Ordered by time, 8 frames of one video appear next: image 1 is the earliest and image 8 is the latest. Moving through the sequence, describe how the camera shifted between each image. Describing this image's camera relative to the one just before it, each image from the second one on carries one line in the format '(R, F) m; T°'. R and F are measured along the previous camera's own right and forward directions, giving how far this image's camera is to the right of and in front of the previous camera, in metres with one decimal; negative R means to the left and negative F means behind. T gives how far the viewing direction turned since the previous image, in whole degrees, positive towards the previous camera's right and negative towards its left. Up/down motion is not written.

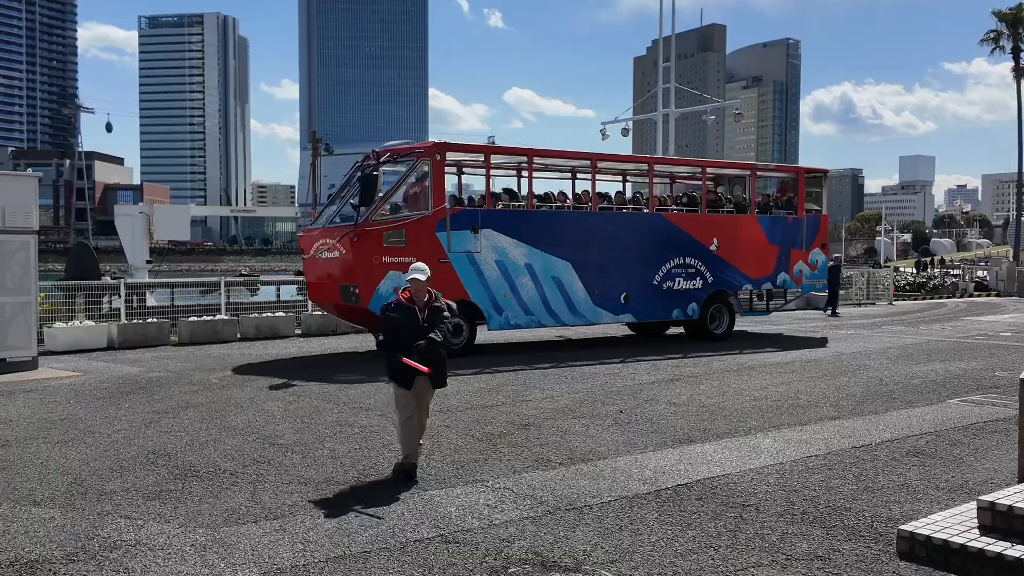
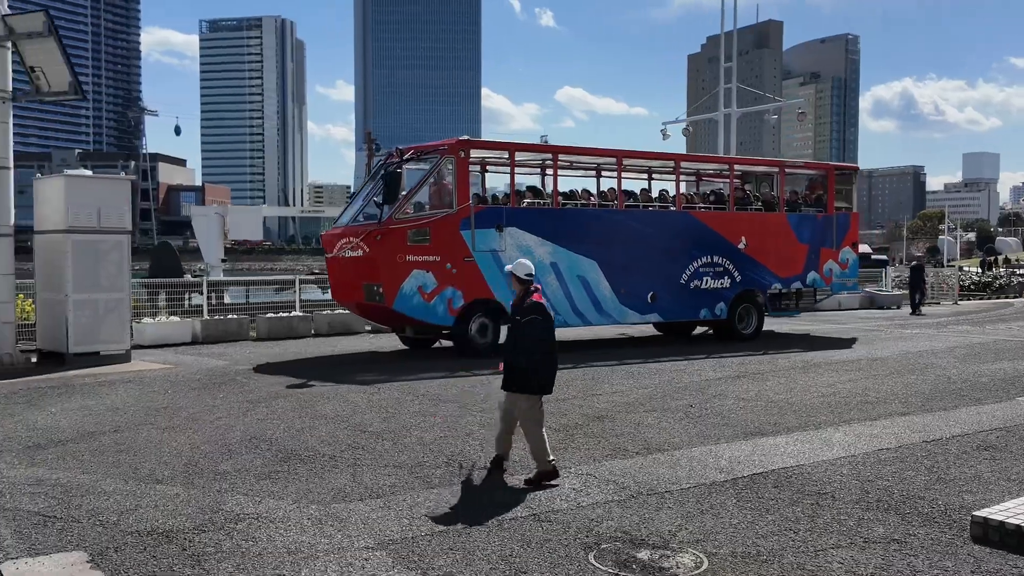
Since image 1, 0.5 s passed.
(-0.2, -0.4) m; -3°
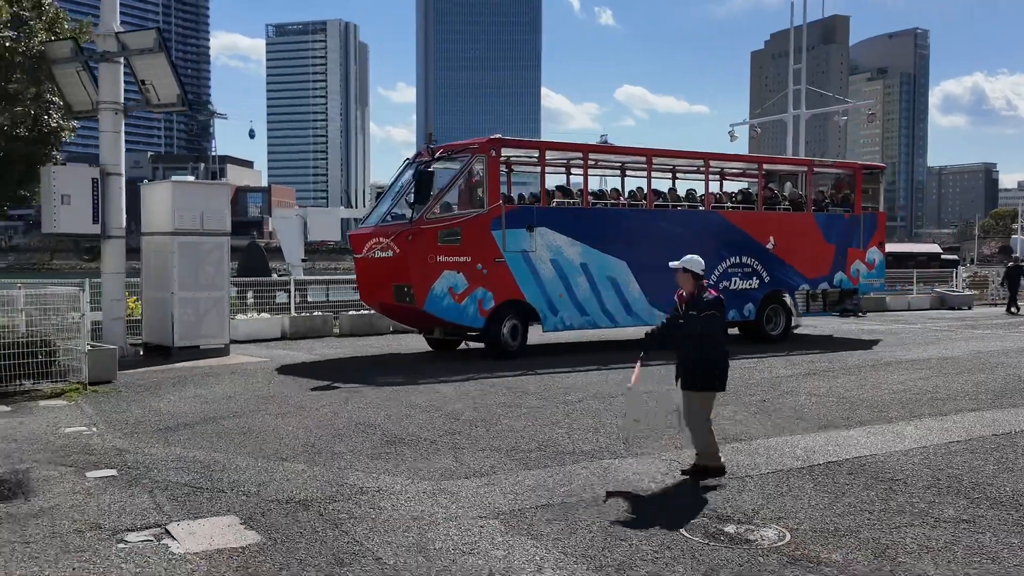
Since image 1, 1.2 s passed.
(-0.2, -0.6) m; -4°
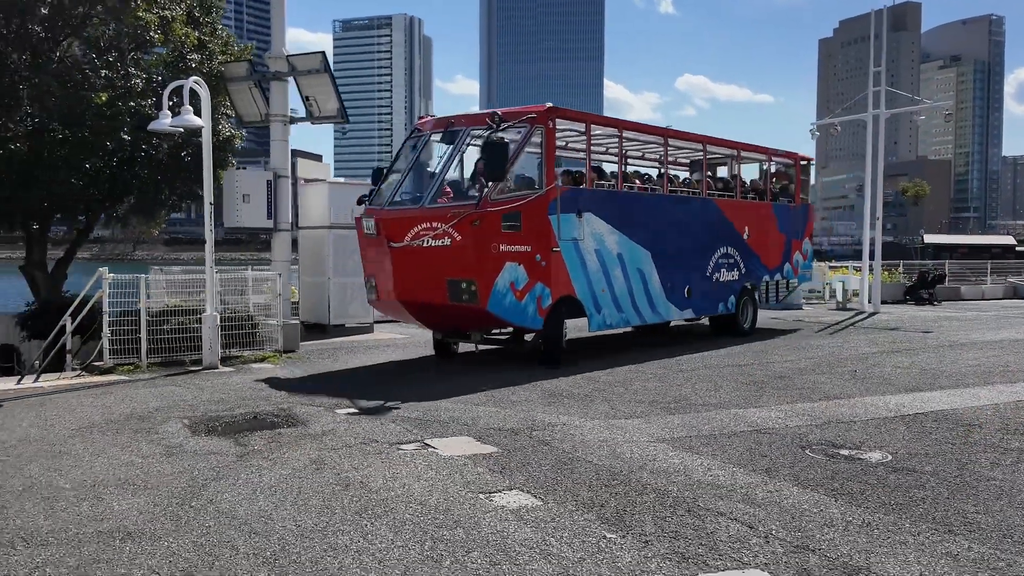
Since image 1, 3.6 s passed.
(-0.8, -1.9) m; -4°
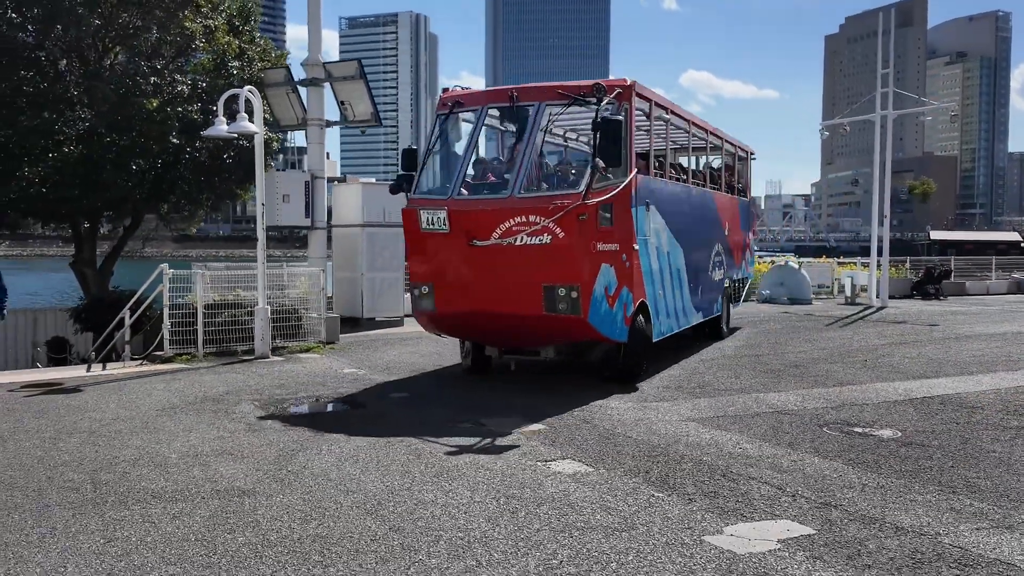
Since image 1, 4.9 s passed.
(-0.3, -0.8) m; 0°
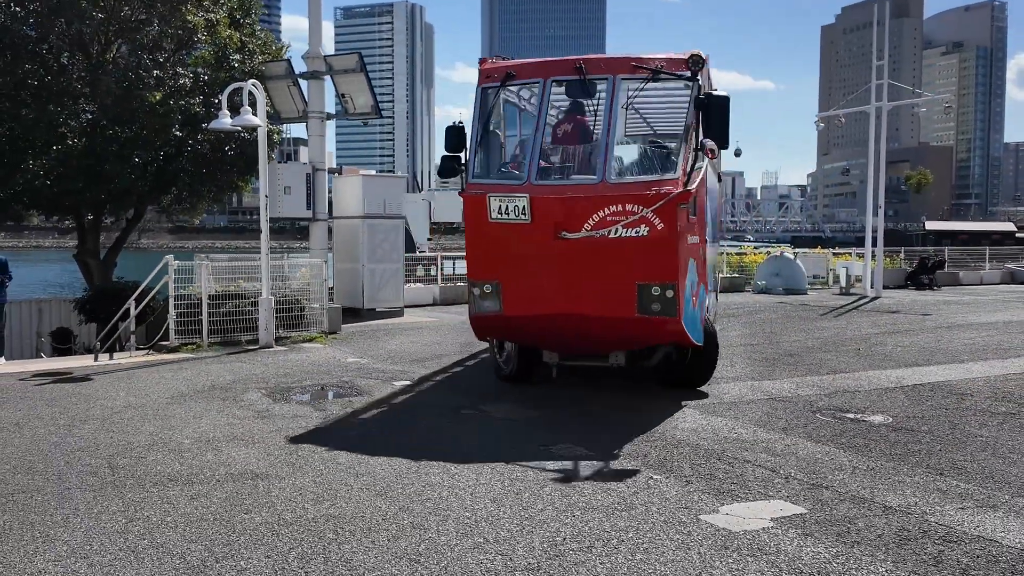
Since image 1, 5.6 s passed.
(0.0, -0.2) m; 0°
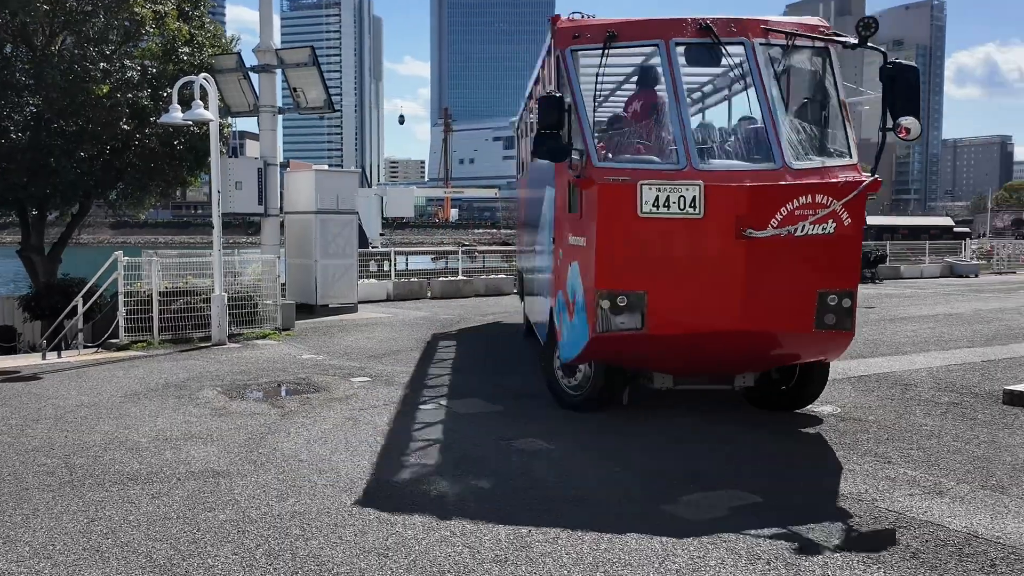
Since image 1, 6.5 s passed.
(-0.1, -0.1) m; +3°
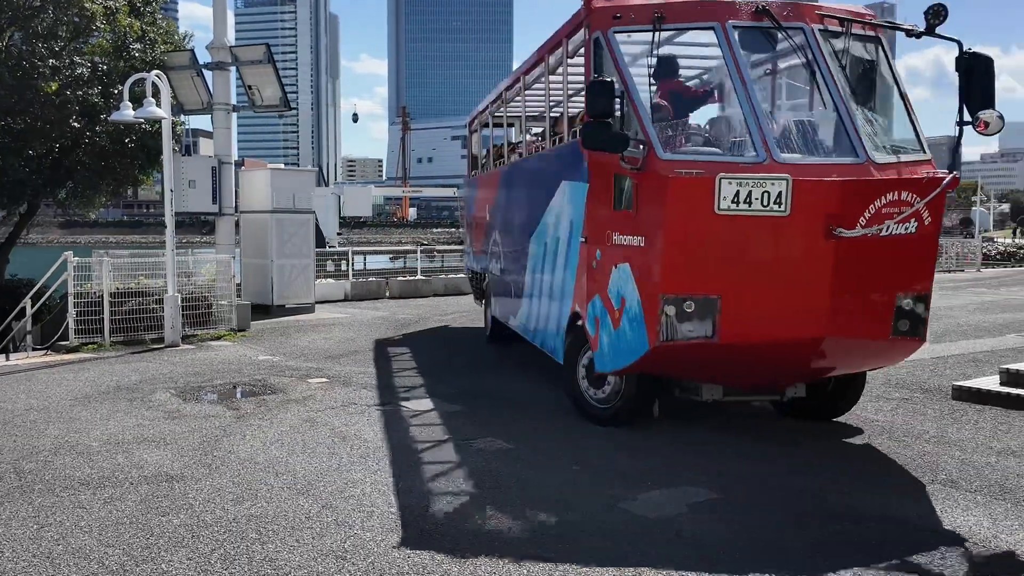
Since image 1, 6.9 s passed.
(0.0, 0.0) m; +3°
